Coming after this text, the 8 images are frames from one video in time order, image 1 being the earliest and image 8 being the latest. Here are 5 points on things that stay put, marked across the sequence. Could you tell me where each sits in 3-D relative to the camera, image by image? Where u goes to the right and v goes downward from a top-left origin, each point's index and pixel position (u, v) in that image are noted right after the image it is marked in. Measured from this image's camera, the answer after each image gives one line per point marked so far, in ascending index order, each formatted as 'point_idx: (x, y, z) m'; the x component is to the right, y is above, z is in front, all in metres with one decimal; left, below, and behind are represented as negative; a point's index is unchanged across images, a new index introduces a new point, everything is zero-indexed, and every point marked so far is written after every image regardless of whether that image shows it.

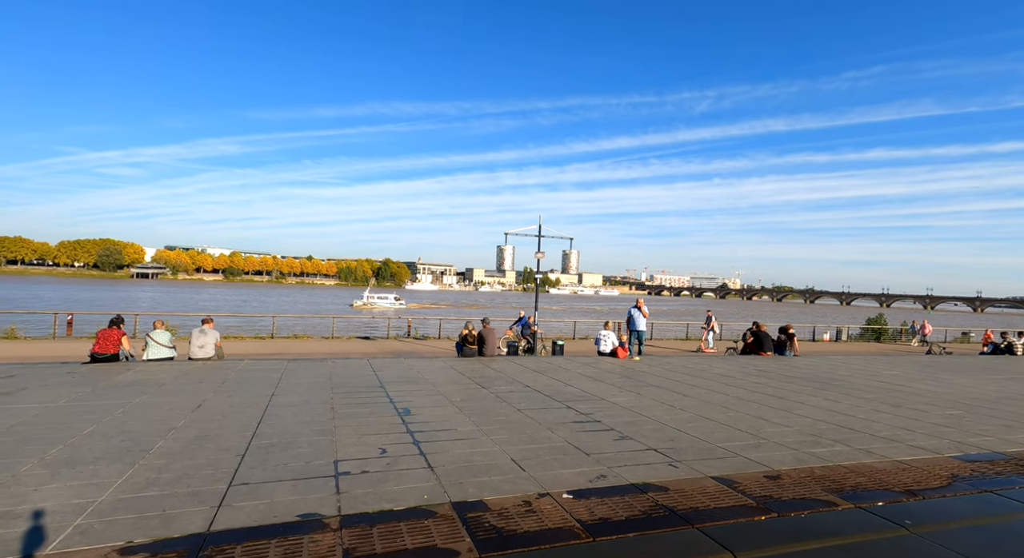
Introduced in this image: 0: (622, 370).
0: (+2.5, -2.1, +13.8) m
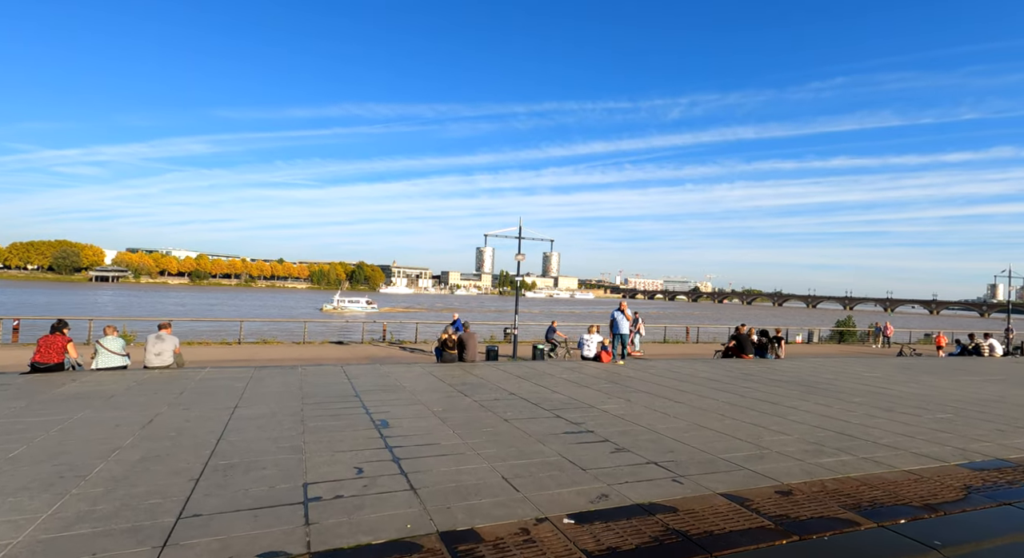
0: (+2.1, -2.1, +13.3) m
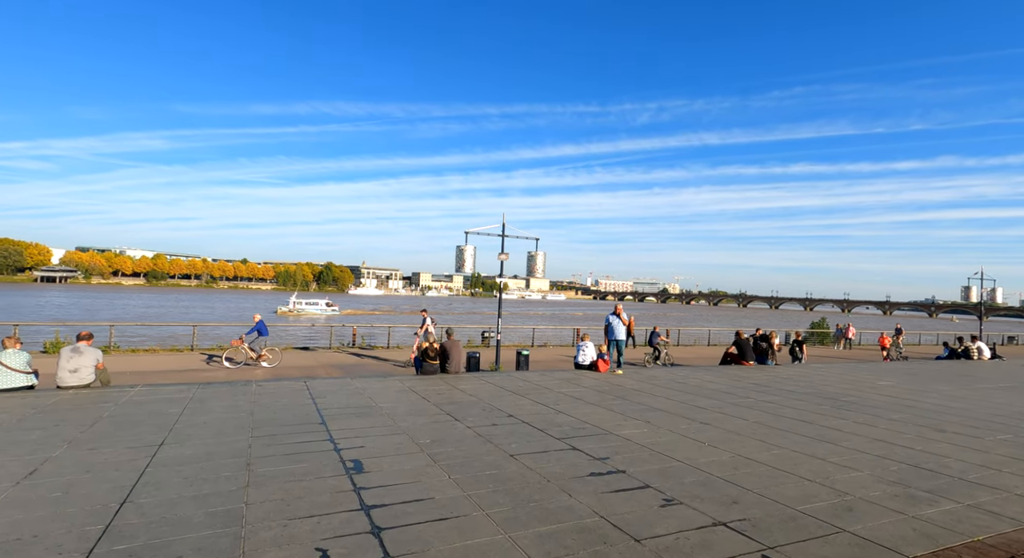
0: (+1.9, -2.2, +11.8) m
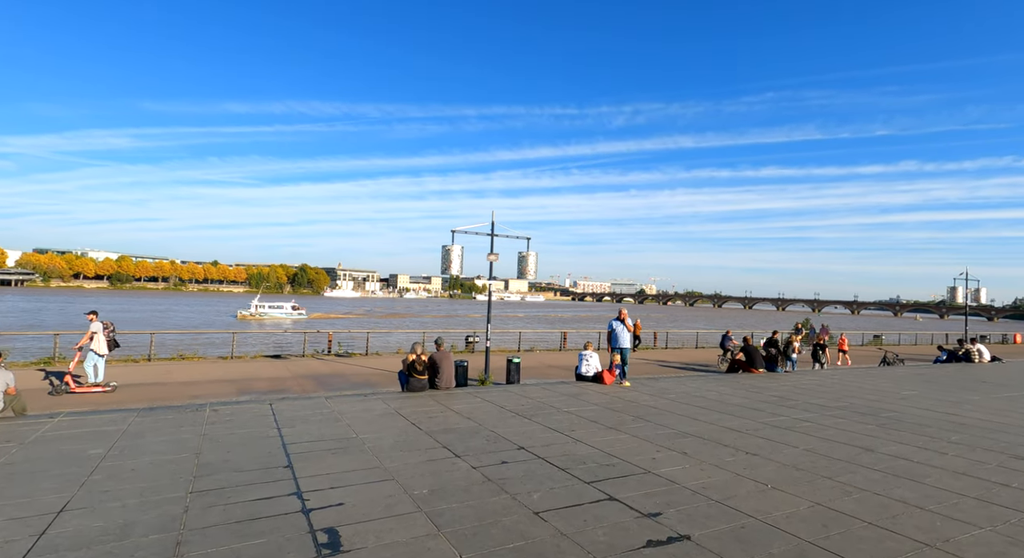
0: (+1.9, -2.2, +10.4) m
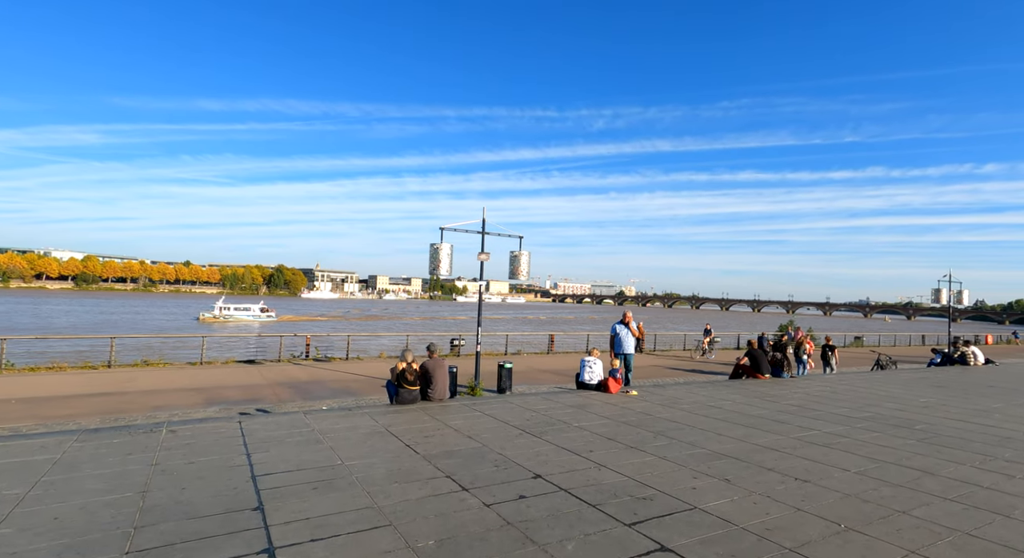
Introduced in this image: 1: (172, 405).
0: (+1.9, -2.2, +9.5) m
1: (-8.3, -3.1, +14.5) m
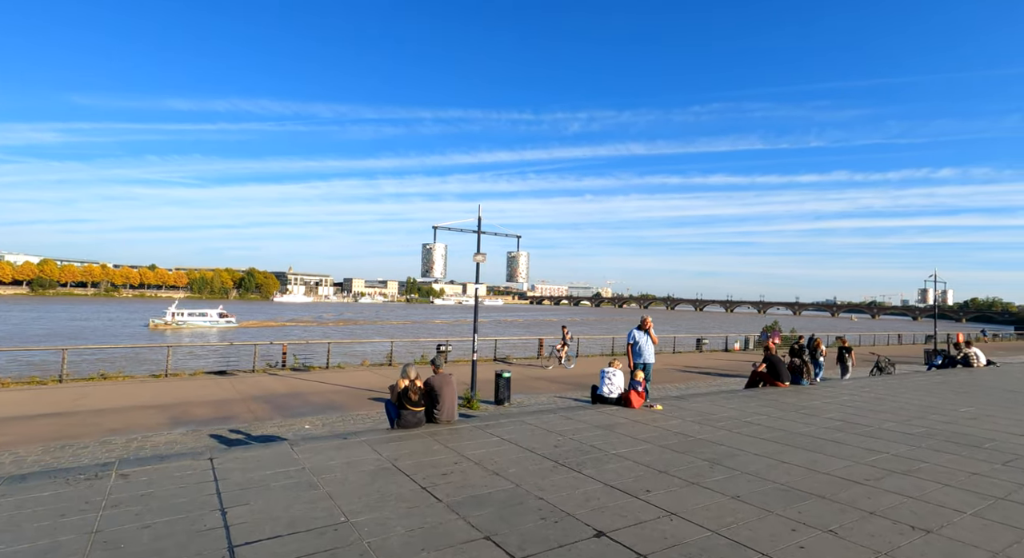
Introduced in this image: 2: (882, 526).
0: (+2.2, -2.2, +8.2) m
1: (-8.2, -3.2, +12.8) m
2: (+3.1, -2.1, +5.0) m
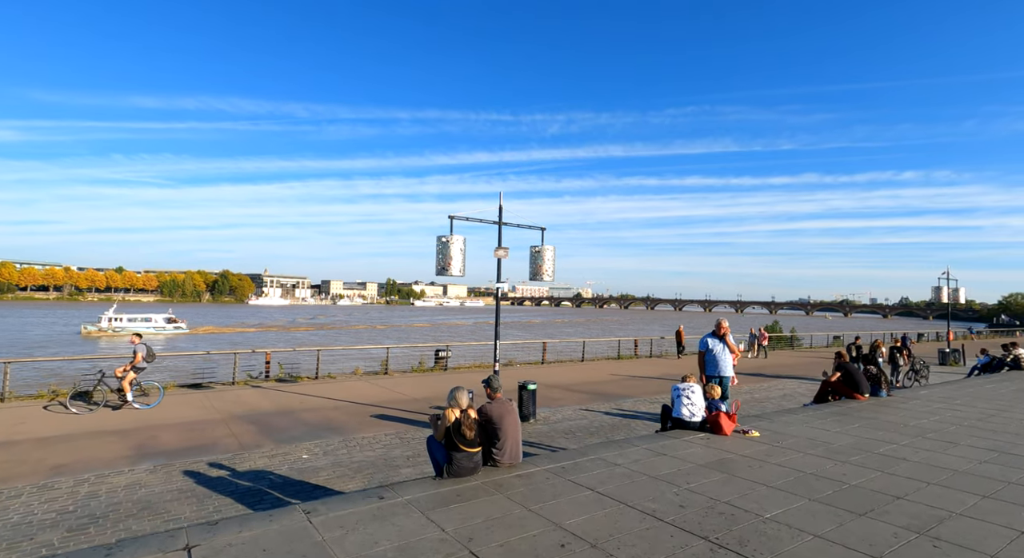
0: (+3.2, -2.1, +6.1) m
1: (-7.4, -3.2, +10.3) m
2: (+4.2, -2.0, +2.9) m
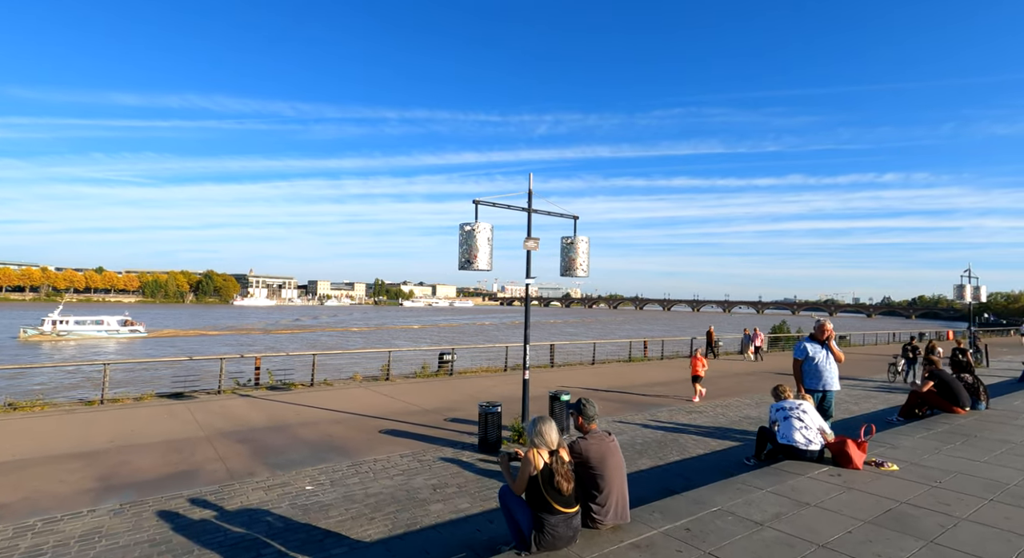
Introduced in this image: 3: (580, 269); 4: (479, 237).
0: (+4.0, -2.0, +4.3) m
1: (-6.6, -3.1, +8.2) m
2: (+5.1, -1.9, +1.1) m
3: (+1.5, +0.3, +13.1) m
4: (-0.6, +0.8, +10.9) m
